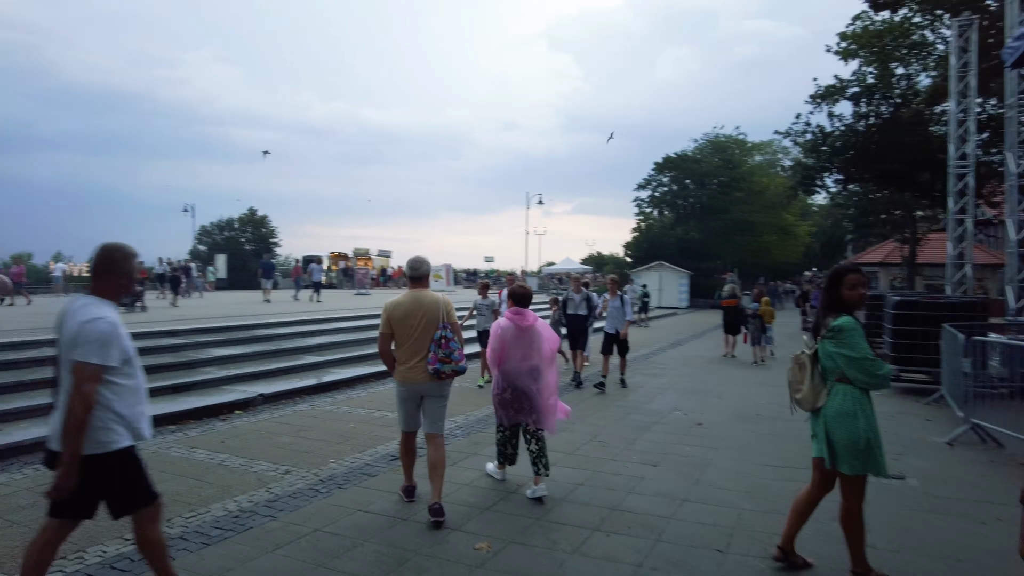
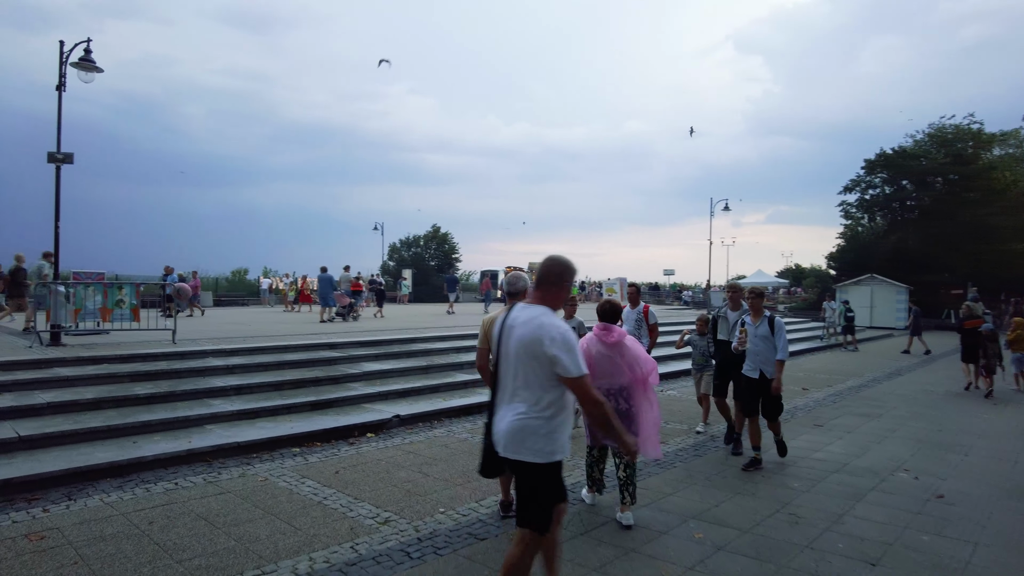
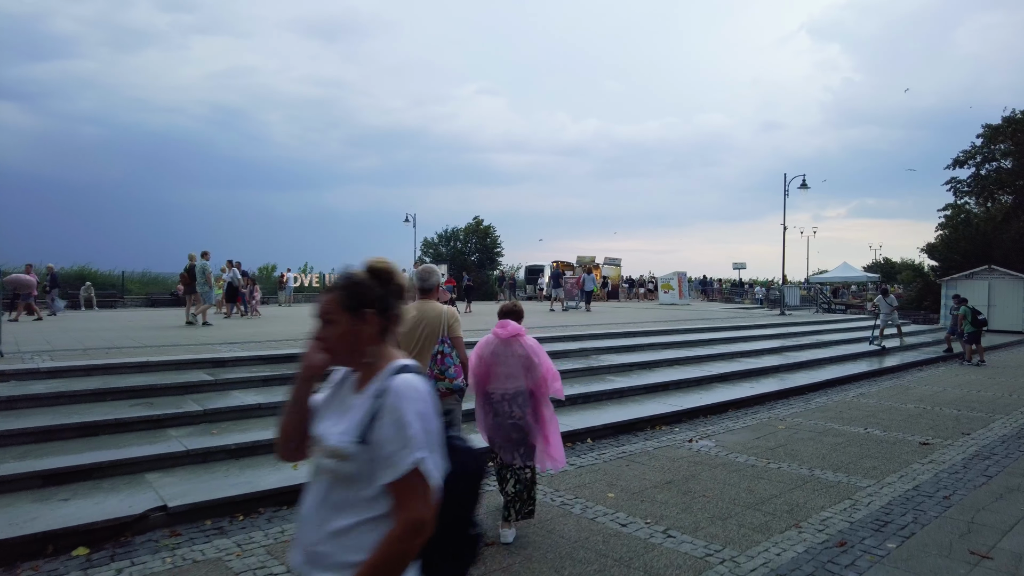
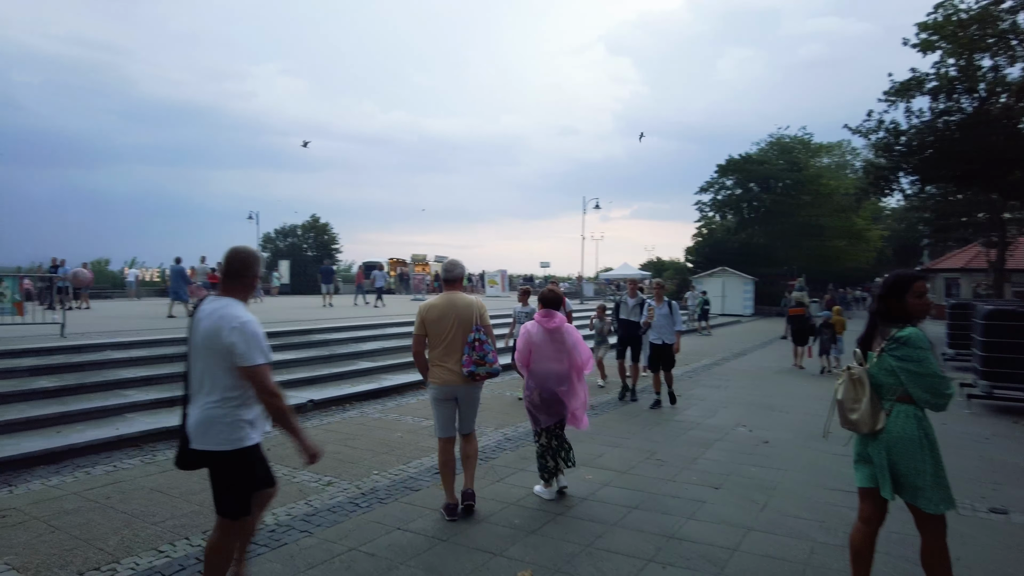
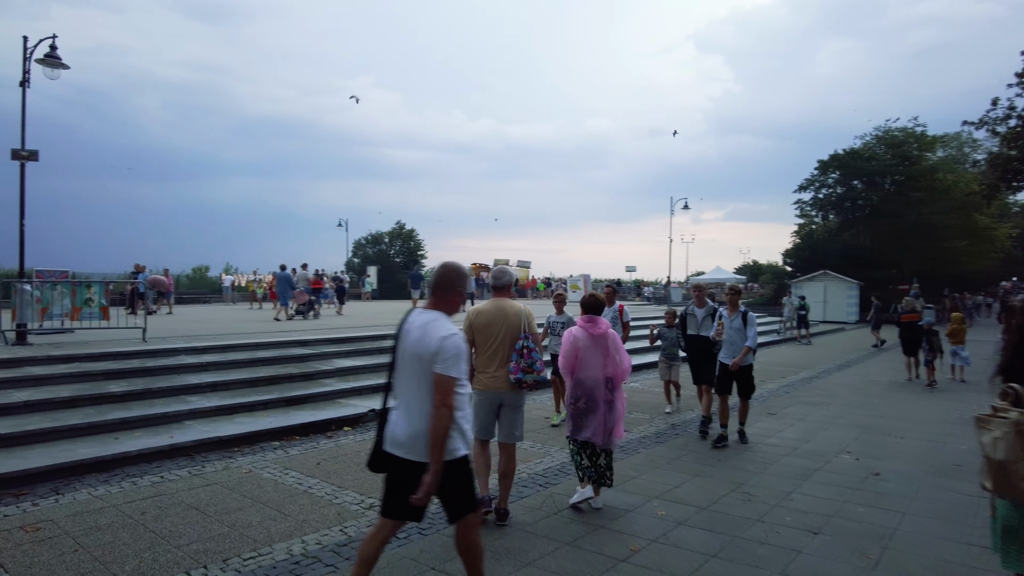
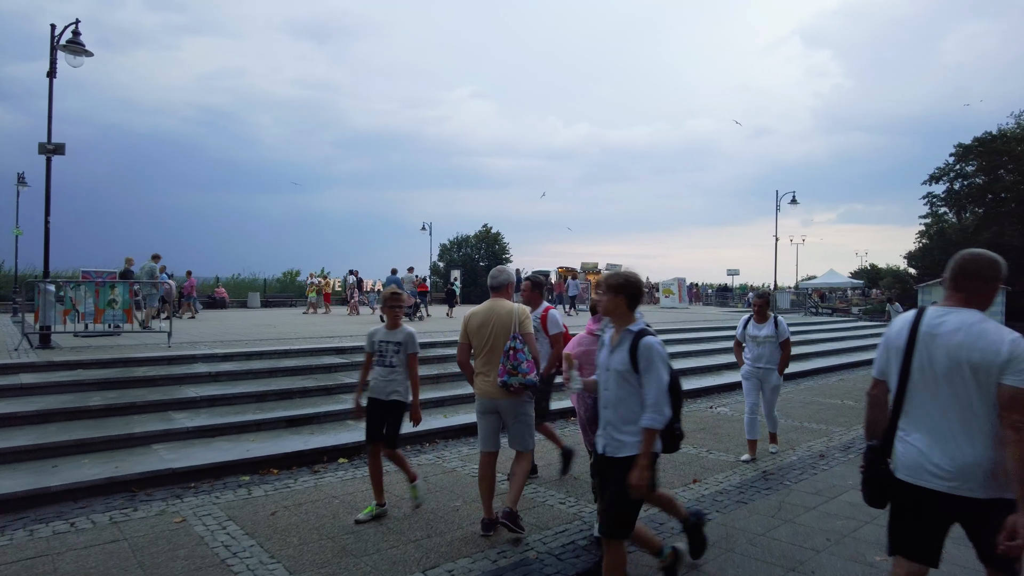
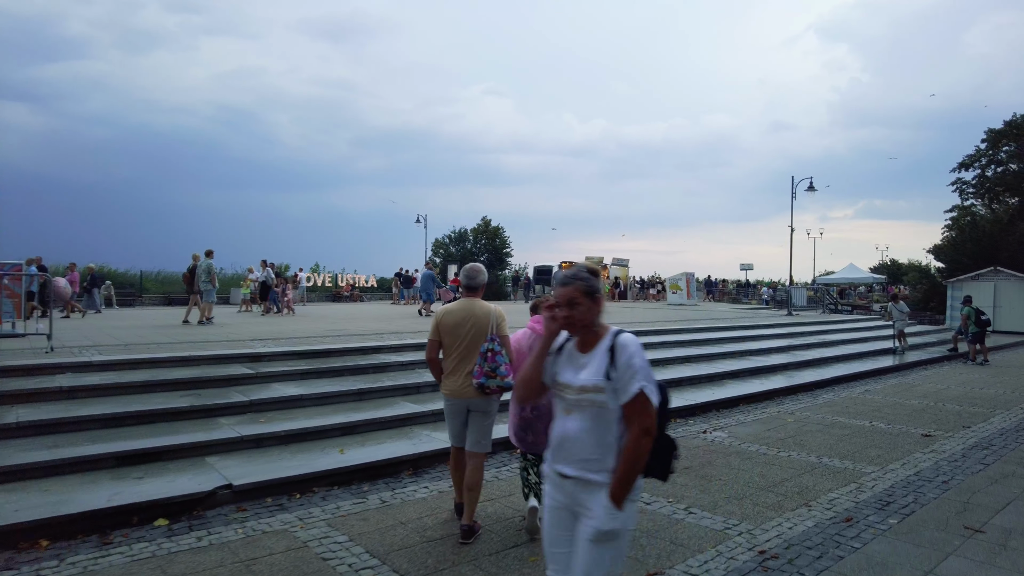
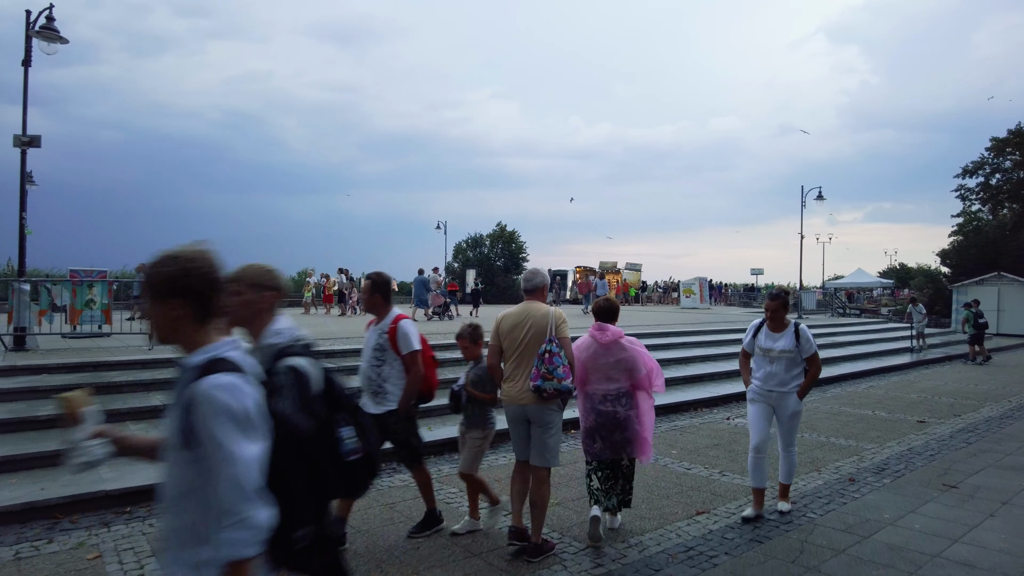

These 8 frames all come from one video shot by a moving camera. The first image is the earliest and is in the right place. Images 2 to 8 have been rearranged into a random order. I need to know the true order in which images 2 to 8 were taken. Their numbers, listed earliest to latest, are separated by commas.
4, 5, 2, 6, 8, 7, 3
